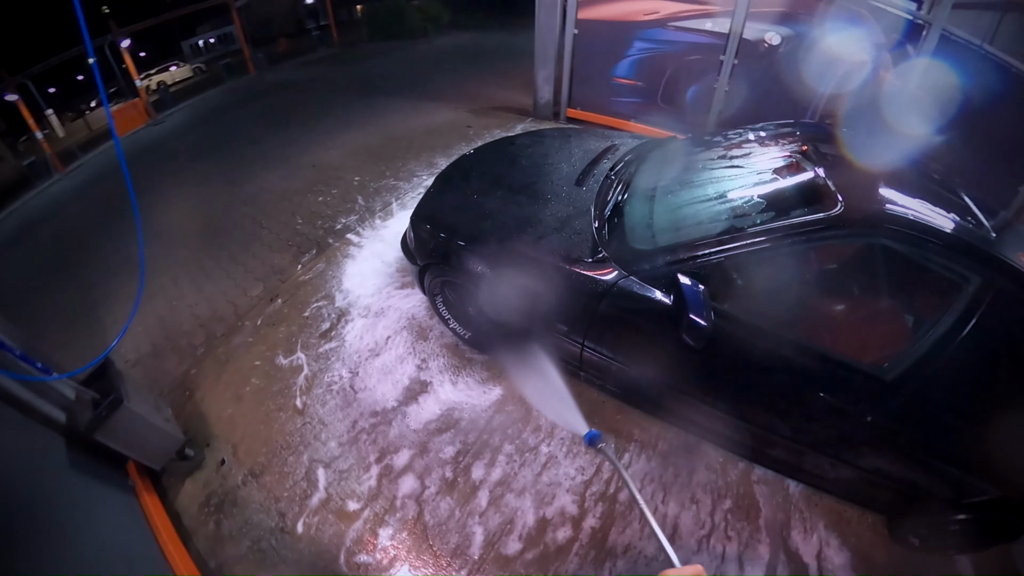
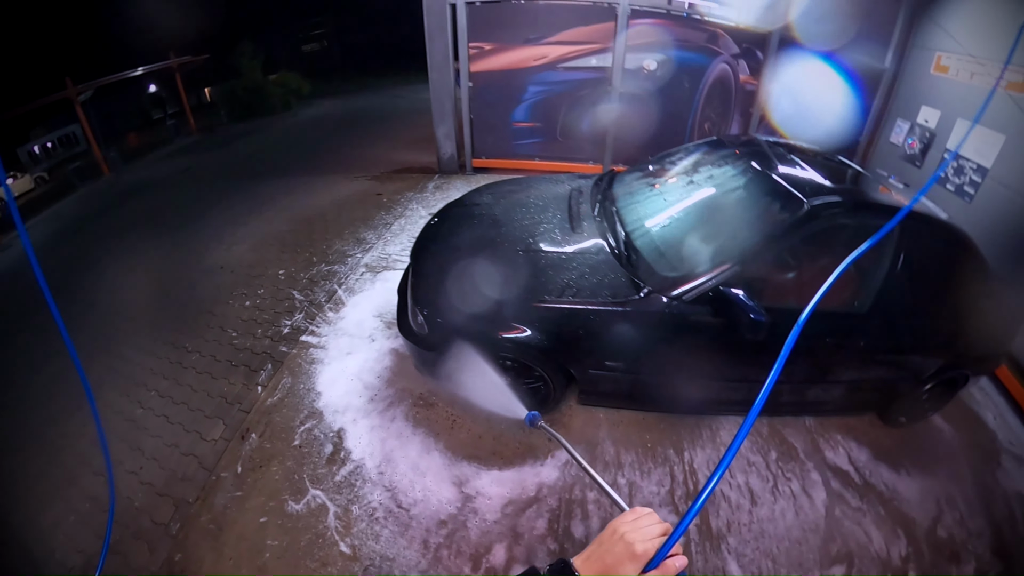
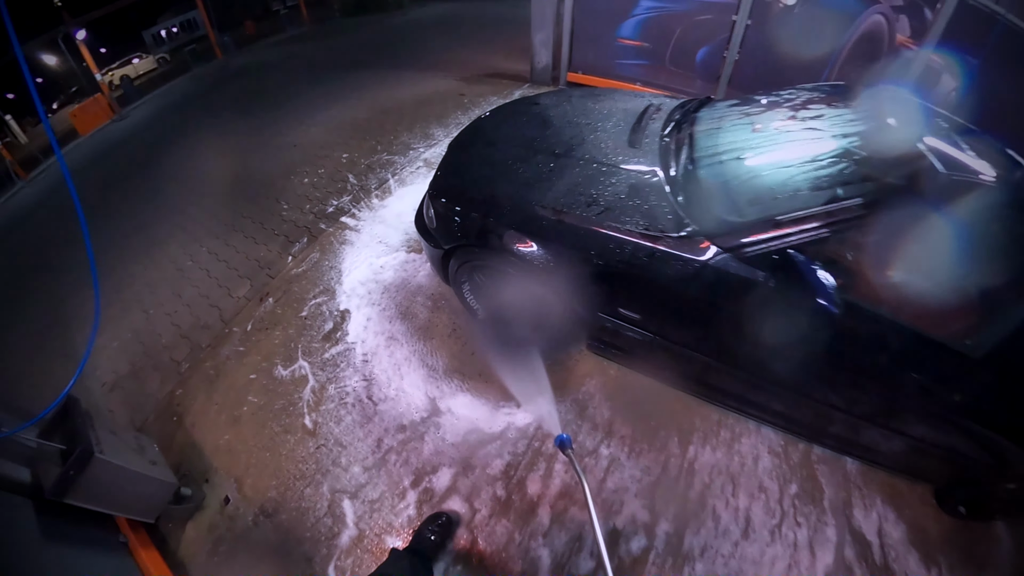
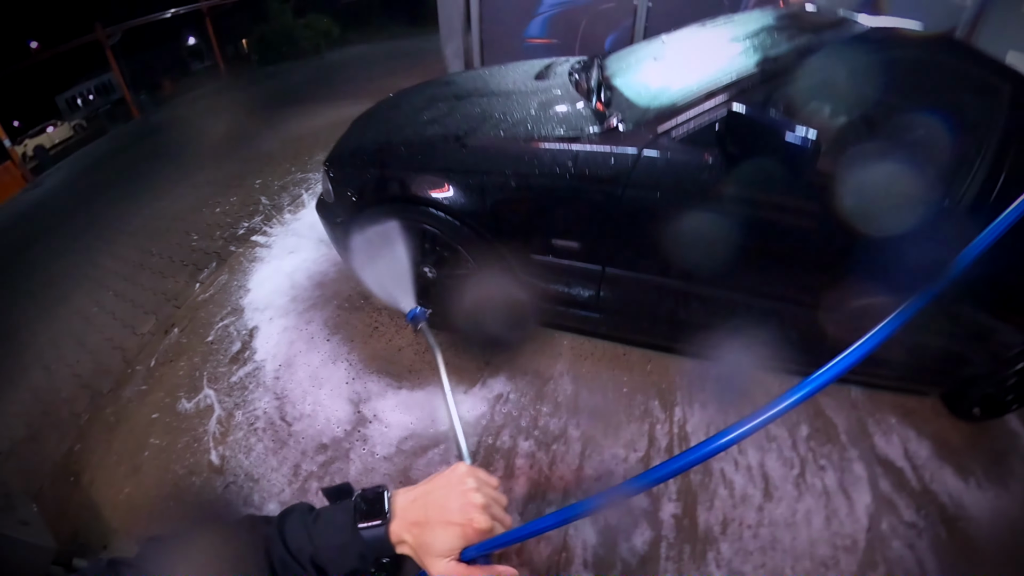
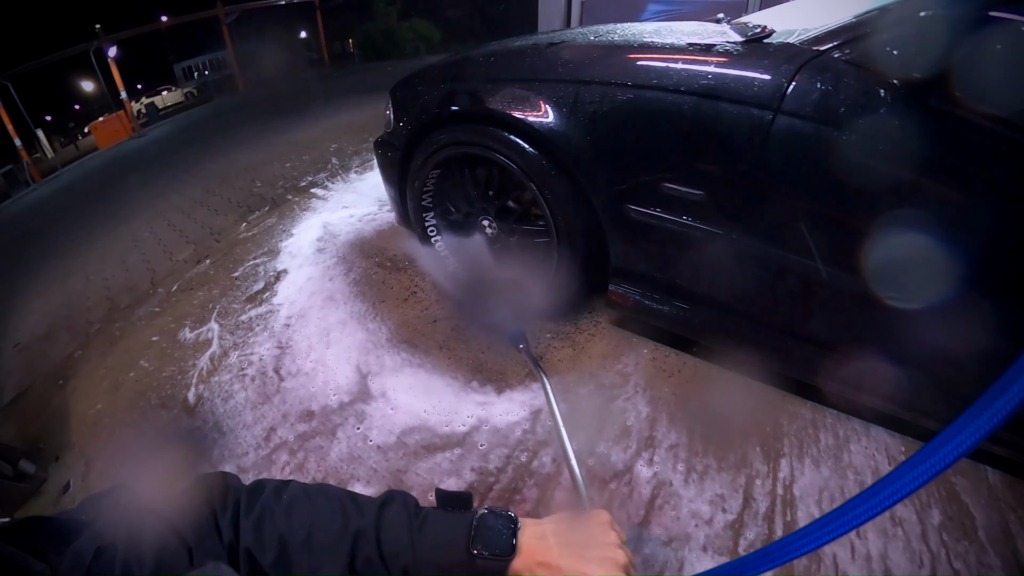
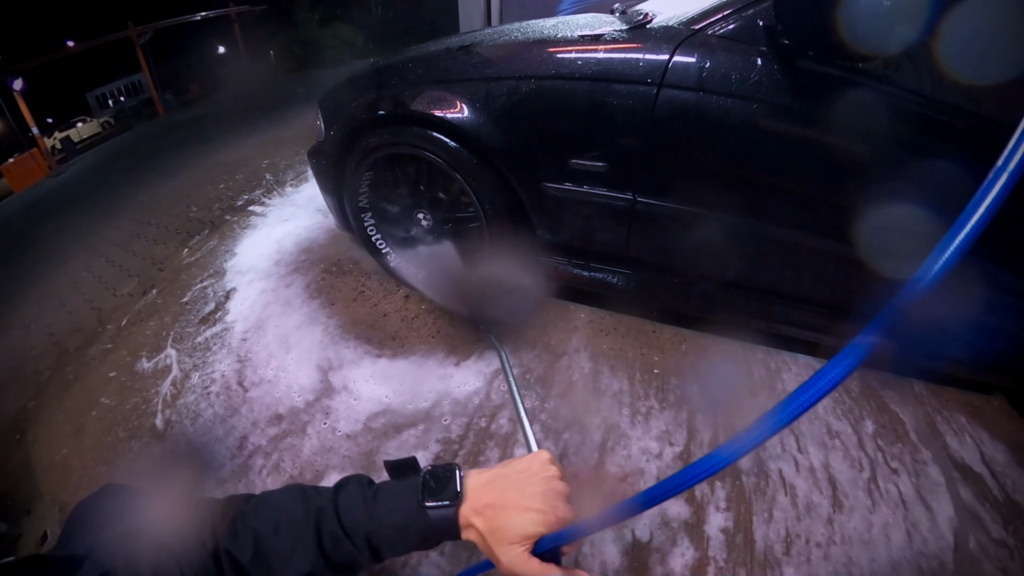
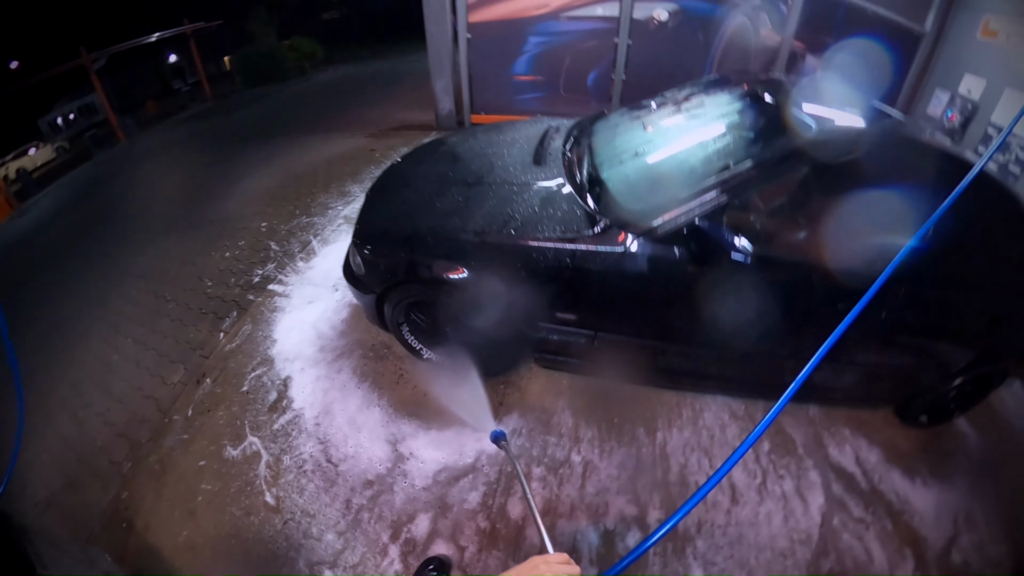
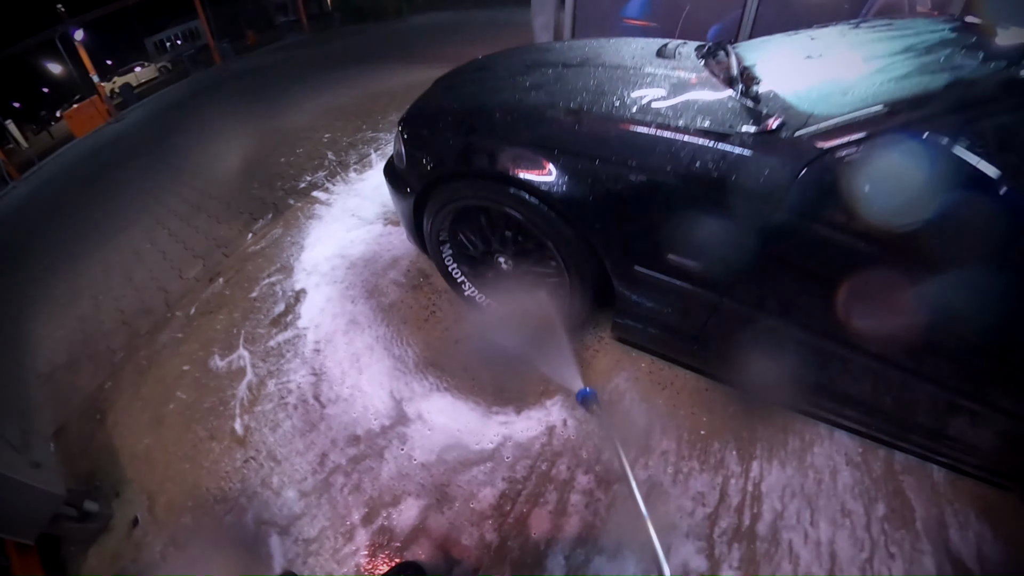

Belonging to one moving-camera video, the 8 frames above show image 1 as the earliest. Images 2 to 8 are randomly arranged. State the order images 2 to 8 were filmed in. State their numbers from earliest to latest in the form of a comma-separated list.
3, 8, 5, 6, 4, 7, 2
